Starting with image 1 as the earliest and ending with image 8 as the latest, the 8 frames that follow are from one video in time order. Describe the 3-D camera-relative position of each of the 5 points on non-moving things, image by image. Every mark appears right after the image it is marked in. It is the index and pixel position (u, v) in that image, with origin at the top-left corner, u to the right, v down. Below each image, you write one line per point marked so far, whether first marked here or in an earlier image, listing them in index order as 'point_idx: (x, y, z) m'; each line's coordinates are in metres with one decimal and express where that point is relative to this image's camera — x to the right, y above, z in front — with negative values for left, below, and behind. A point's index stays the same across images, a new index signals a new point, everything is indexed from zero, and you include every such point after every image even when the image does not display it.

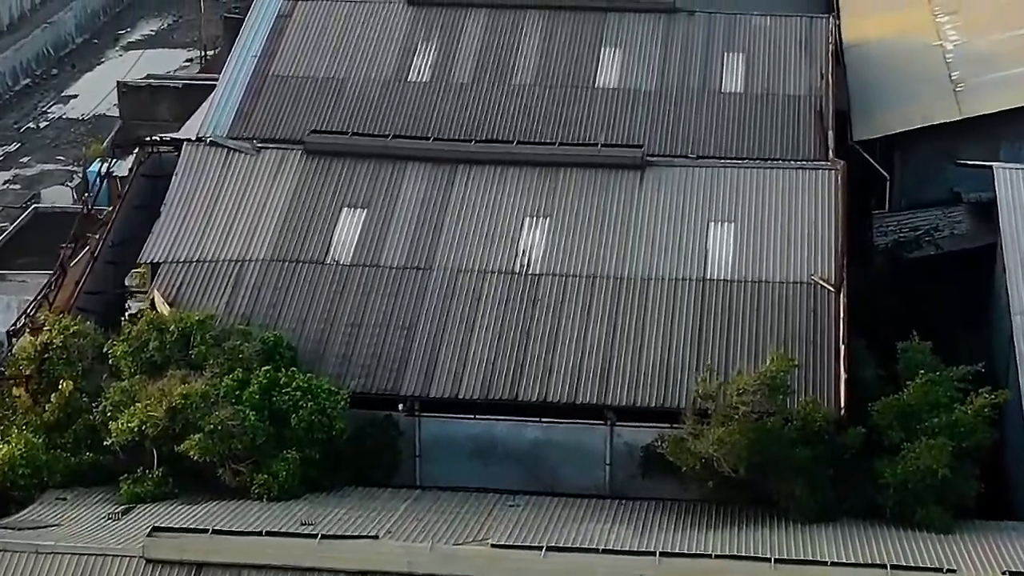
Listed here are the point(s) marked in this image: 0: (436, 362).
0: (-0.7, -0.7, +19.2) m
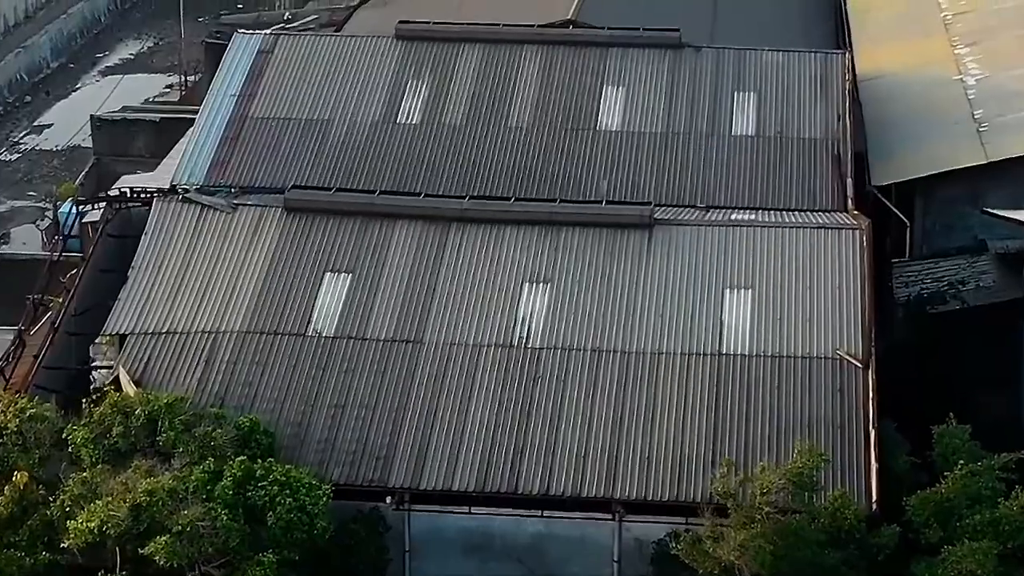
0: (-0.7, -1.4, +17.5) m
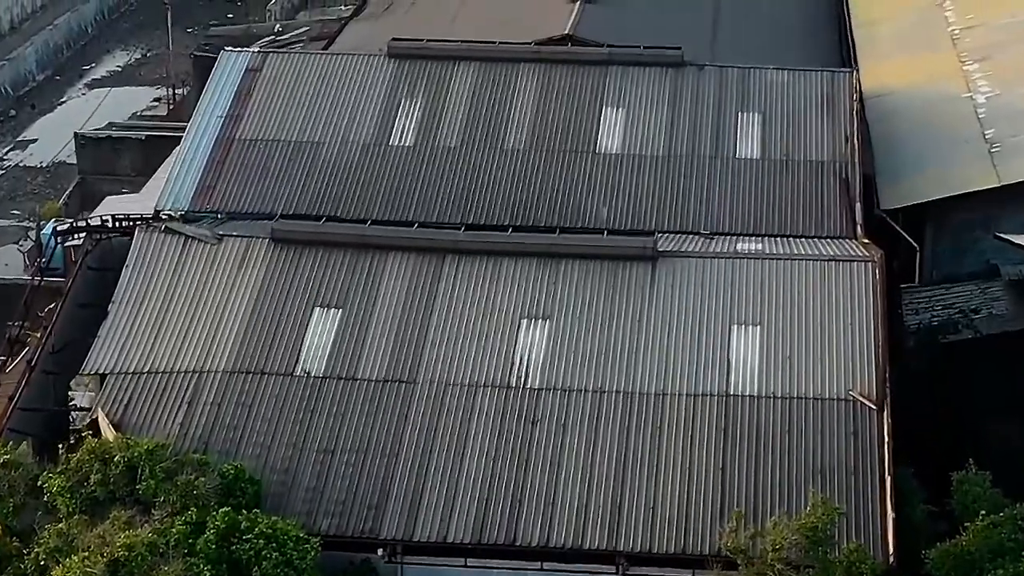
0: (-0.7, -1.7, +16.7) m
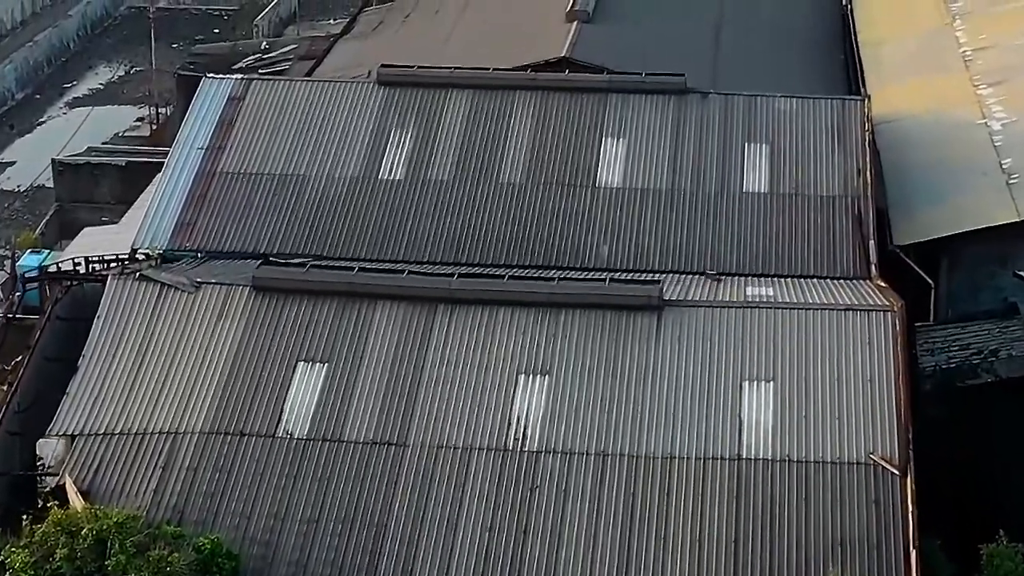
0: (-0.8, -2.2, +15.5) m
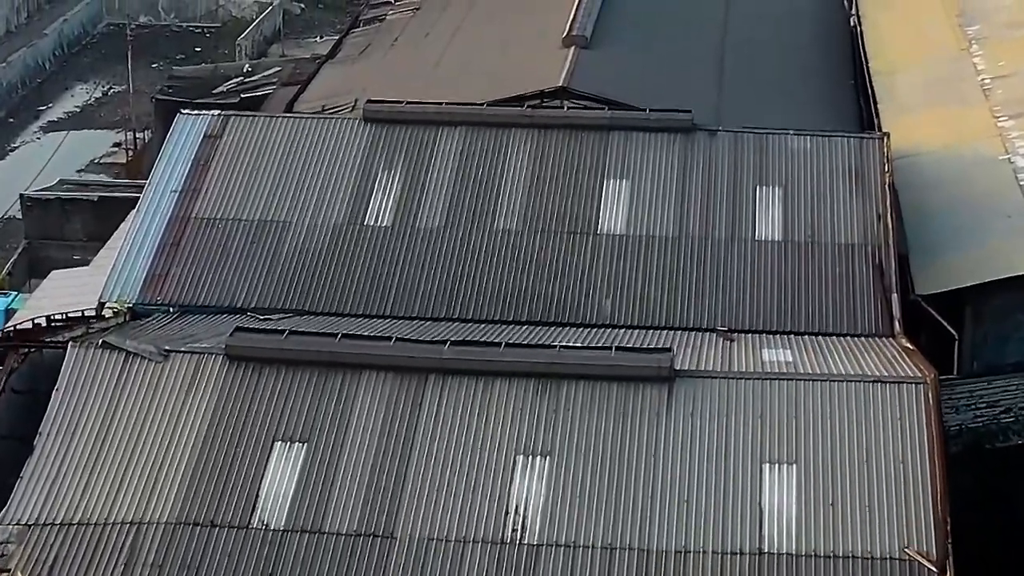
0: (-0.8, -2.8, +14.0) m
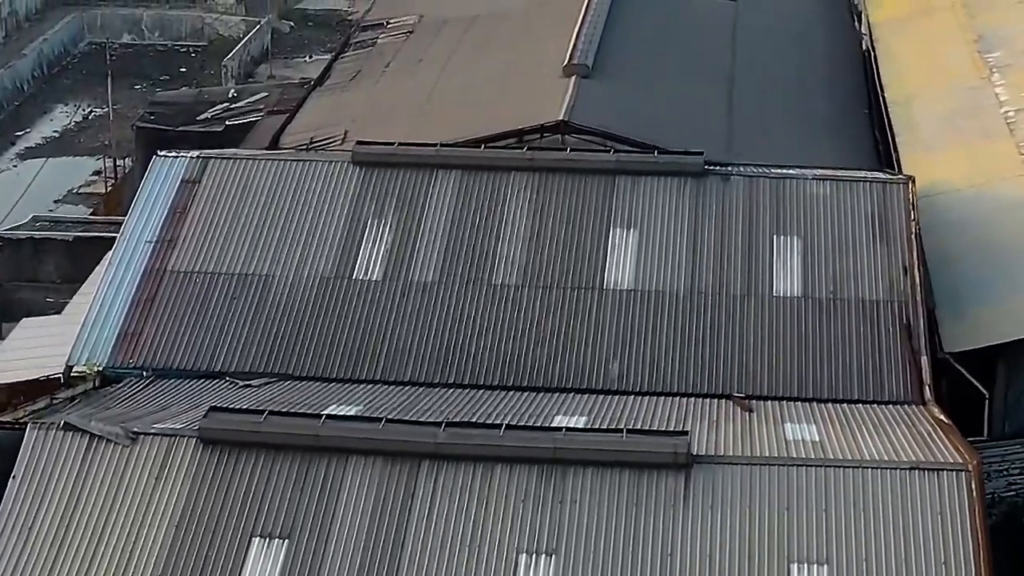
0: (-0.8, -3.3, +12.5) m
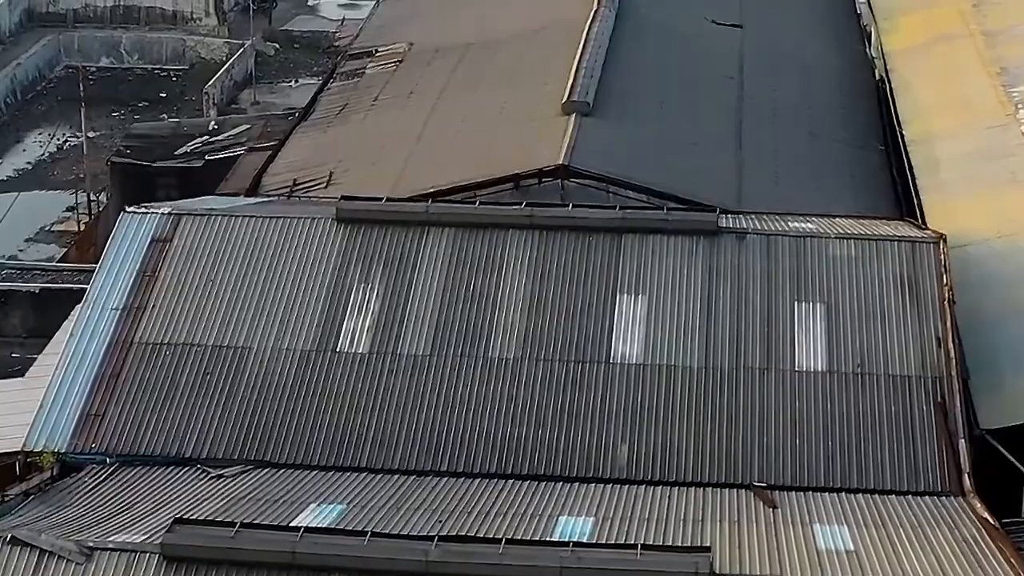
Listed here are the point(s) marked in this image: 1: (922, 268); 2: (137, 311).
0: (-0.7, -4.0, +10.8) m
1: (+3.9, +0.2, +19.2) m
2: (-3.5, -0.2, +18.9) m
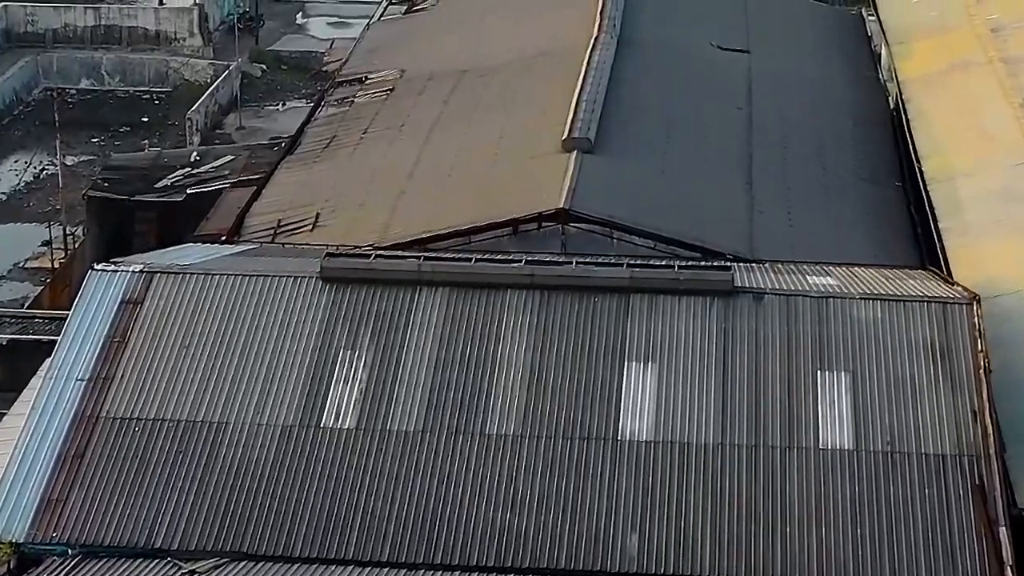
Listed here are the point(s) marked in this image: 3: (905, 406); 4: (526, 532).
0: (-0.7, -4.6, +9.4) m
1: (+3.9, -0.4, +17.7) m
2: (-3.5, -0.8, +17.4) m
3: (+3.3, -1.0, +17.0) m
4: (+0.1, -1.9, +15.8) m
